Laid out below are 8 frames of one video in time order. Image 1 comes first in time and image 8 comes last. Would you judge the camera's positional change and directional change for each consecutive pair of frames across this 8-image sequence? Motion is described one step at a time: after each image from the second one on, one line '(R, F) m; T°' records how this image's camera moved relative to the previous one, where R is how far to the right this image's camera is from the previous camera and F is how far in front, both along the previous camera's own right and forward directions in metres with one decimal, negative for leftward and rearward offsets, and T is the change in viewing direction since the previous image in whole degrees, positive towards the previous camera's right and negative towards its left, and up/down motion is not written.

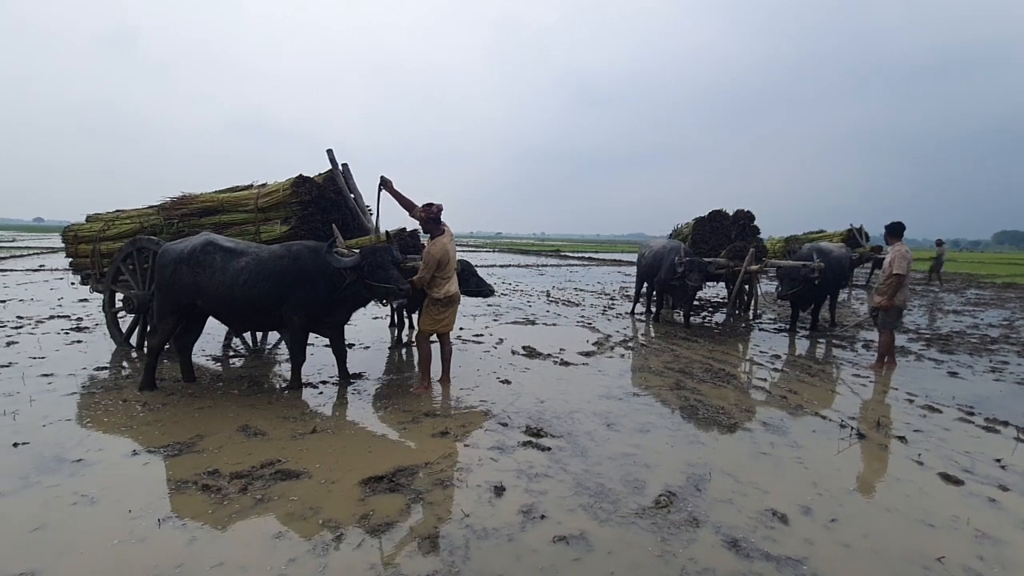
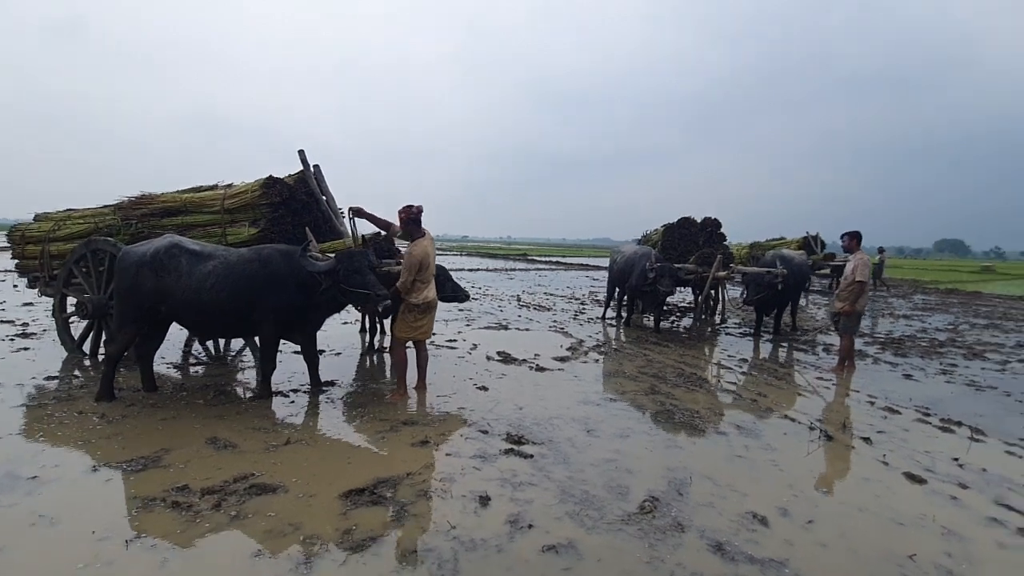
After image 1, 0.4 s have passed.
(-0.2, 0.0) m; +4°
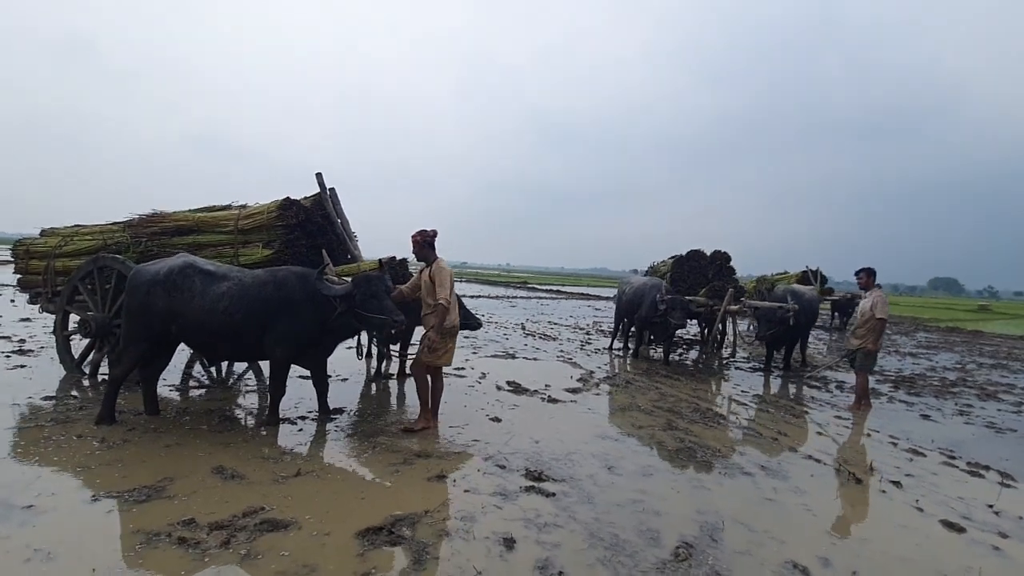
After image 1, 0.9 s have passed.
(-0.3, +0.1) m; 0°
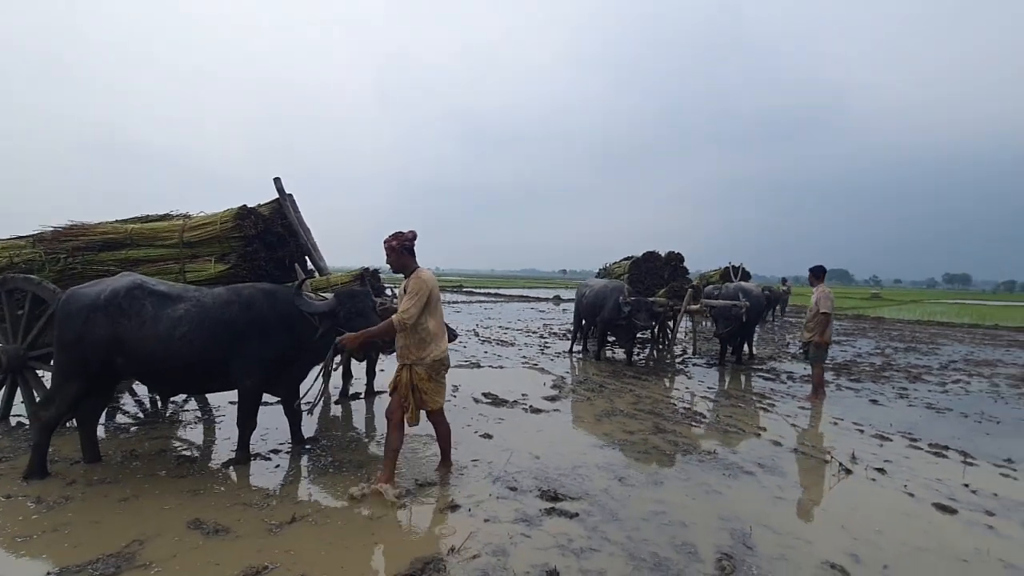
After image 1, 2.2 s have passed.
(-0.7, +0.3) m; +8°
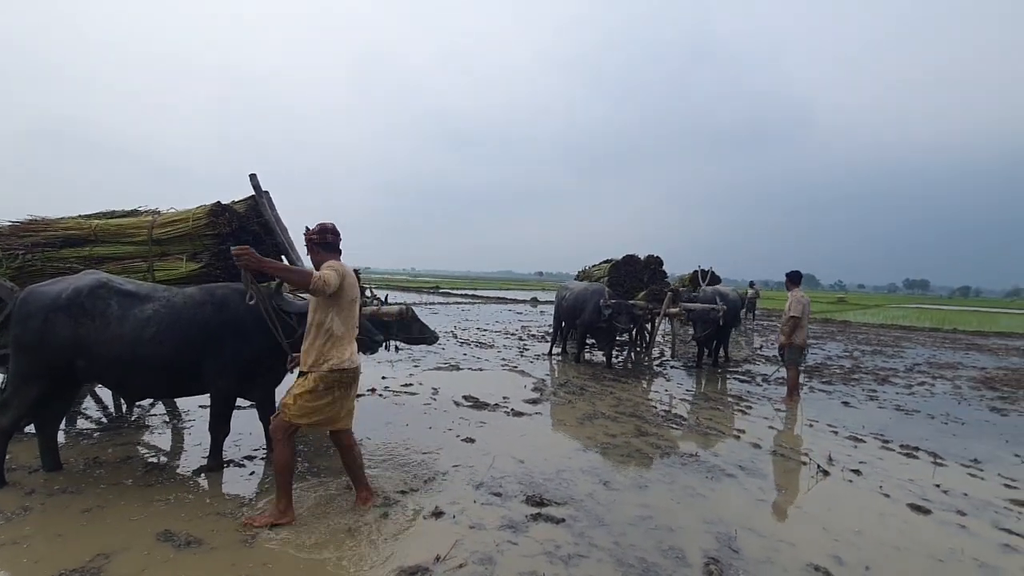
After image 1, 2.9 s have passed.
(-0.1, +0.1) m; +3°
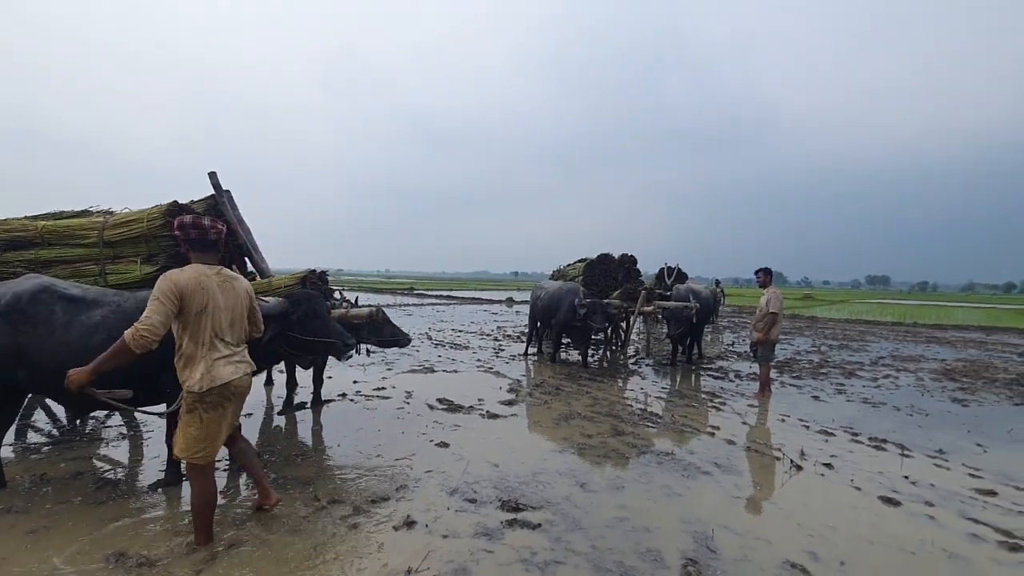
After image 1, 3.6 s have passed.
(0.0, +0.1) m; +3°
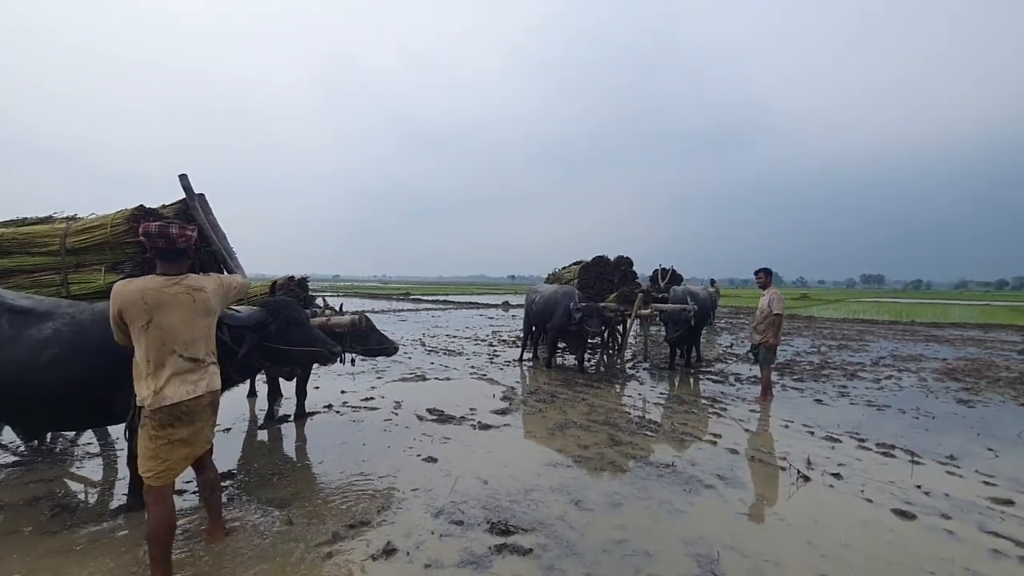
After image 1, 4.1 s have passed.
(+0.1, +0.3) m; 0°
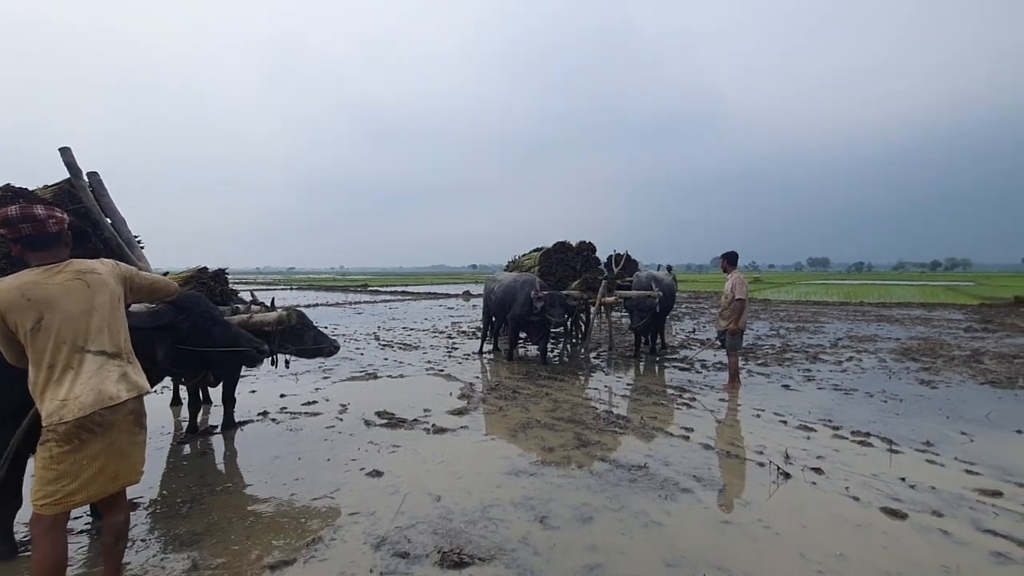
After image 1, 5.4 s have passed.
(+0.1, +0.7) m; +4°
